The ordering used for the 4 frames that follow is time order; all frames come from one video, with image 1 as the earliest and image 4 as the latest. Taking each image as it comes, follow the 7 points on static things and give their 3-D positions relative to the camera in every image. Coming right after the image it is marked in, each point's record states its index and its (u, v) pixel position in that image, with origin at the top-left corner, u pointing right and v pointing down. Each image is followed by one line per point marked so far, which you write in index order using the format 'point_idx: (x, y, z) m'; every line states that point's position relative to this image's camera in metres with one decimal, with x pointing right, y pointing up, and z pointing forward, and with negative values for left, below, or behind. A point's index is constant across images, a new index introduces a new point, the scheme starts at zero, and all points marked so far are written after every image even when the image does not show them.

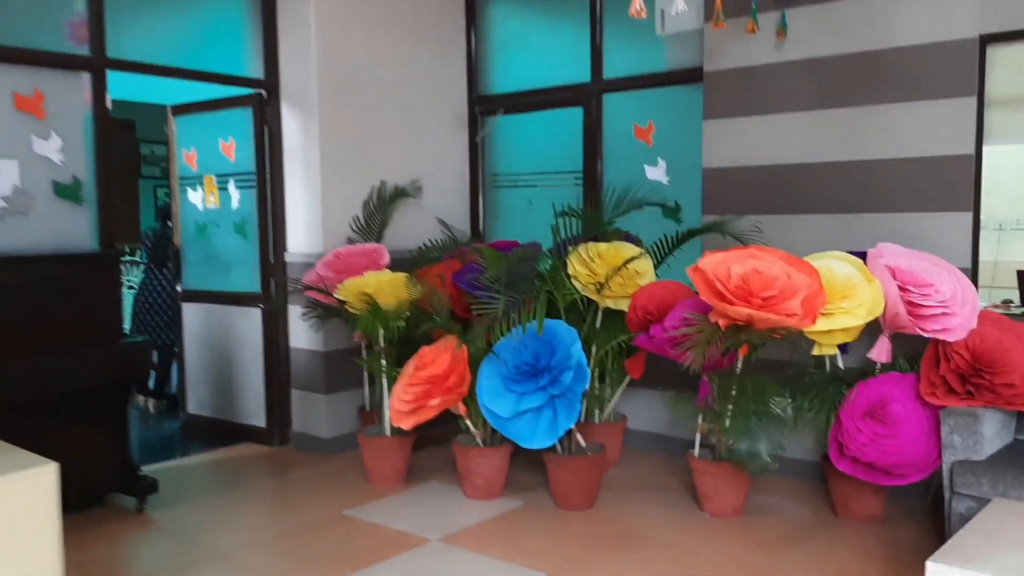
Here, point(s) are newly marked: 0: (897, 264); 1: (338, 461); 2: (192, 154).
0: (+1.2, +0.1, +2.7) m
1: (-0.8, -0.8, +3.8) m
2: (-1.6, +0.7, +4.3) m
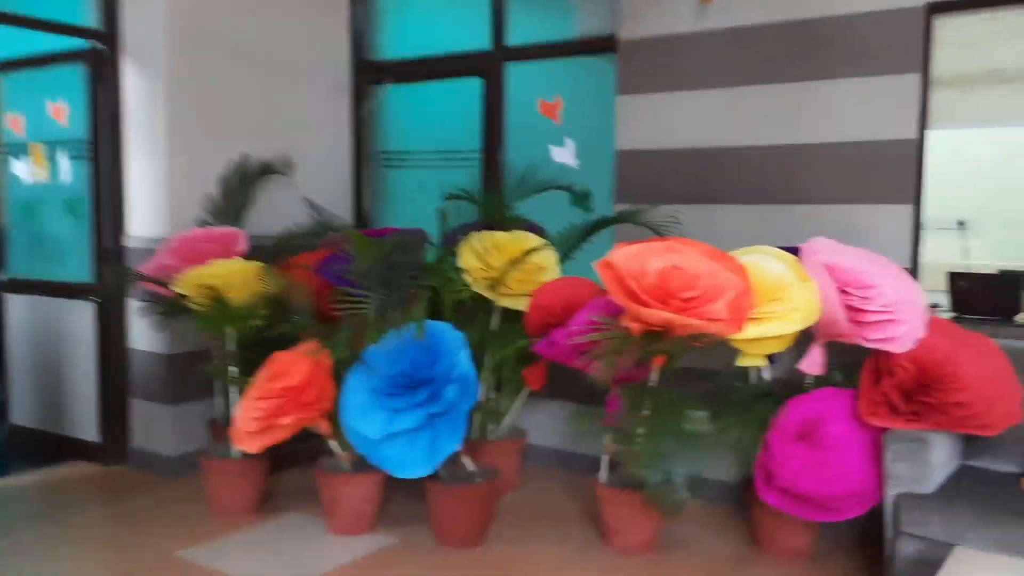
0: (+0.9, +0.1, +2.3) m
1: (-1.2, -0.7, +3.2) m
2: (-2.1, +0.7, +3.6) m
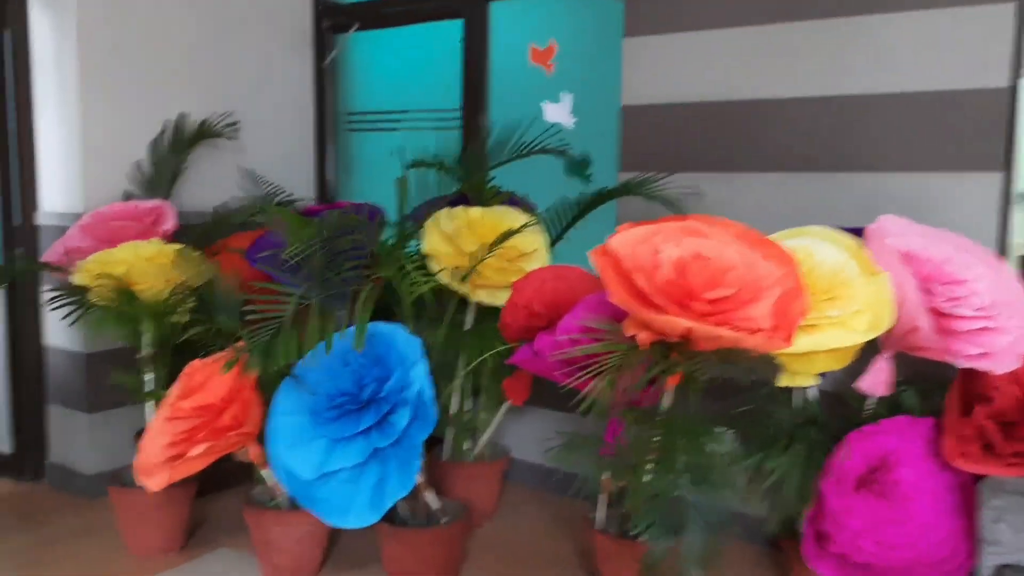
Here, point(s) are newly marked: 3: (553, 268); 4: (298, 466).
0: (+0.8, +0.1, +1.7) m
1: (-1.3, -0.7, +2.7) m
2: (-2.1, +0.8, +3.0) m
3: (+0.1, 0.0, +2.0) m
4: (-0.5, -0.4, +1.9) m
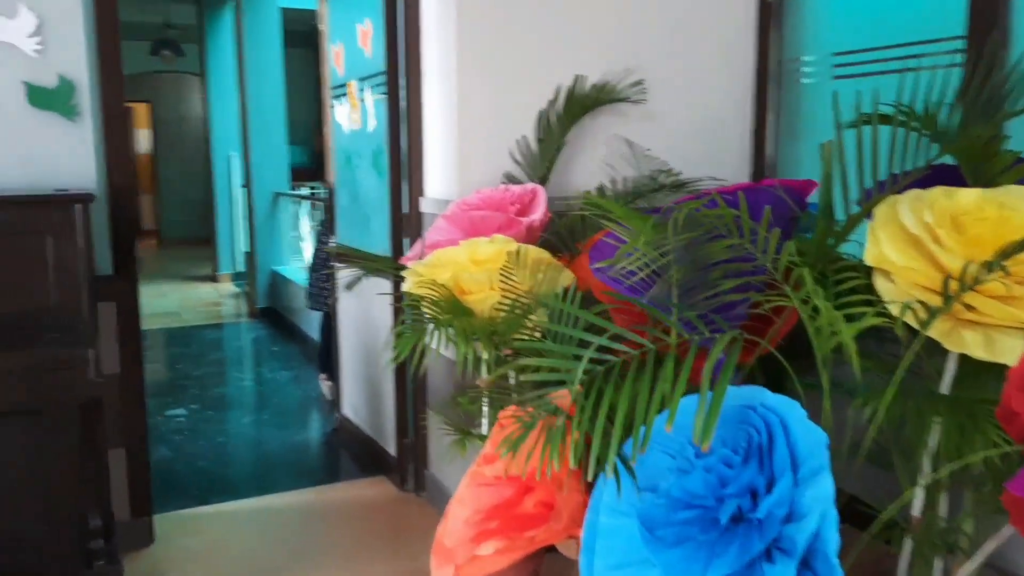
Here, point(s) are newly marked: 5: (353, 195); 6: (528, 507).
0: (+1.2, 0.0, +0.4) m
1: (-0.1, -0.7, +2.3) m
2: (-0.6, +0.8, +3.0) m
3: (+0.7, 0.0, +1.0) m
4: (+0.1, -0.4, +1.2) m
5: (-0.5, +0.3, +3.0) m
6: (0.0, -0.3, +1.3) m
